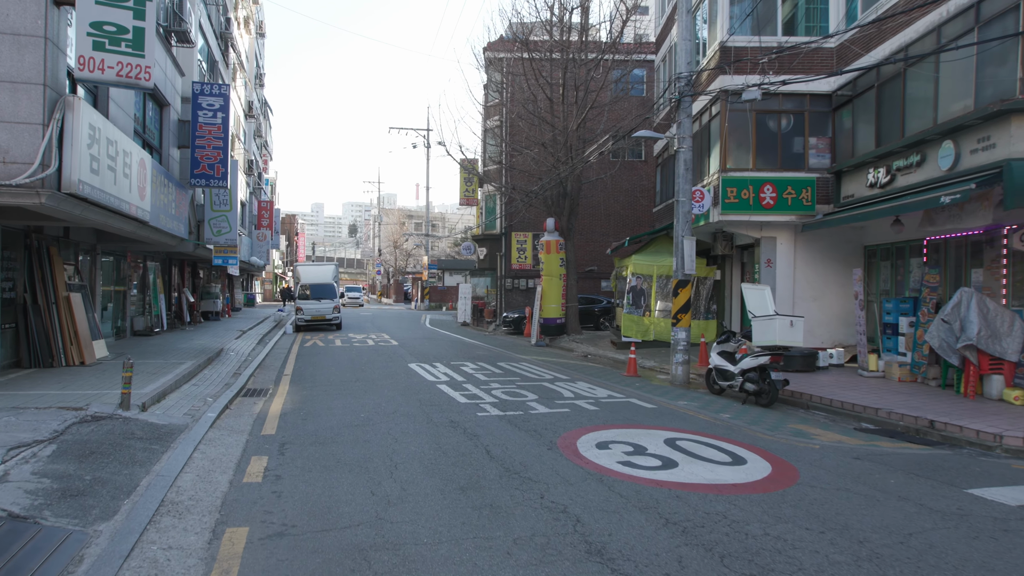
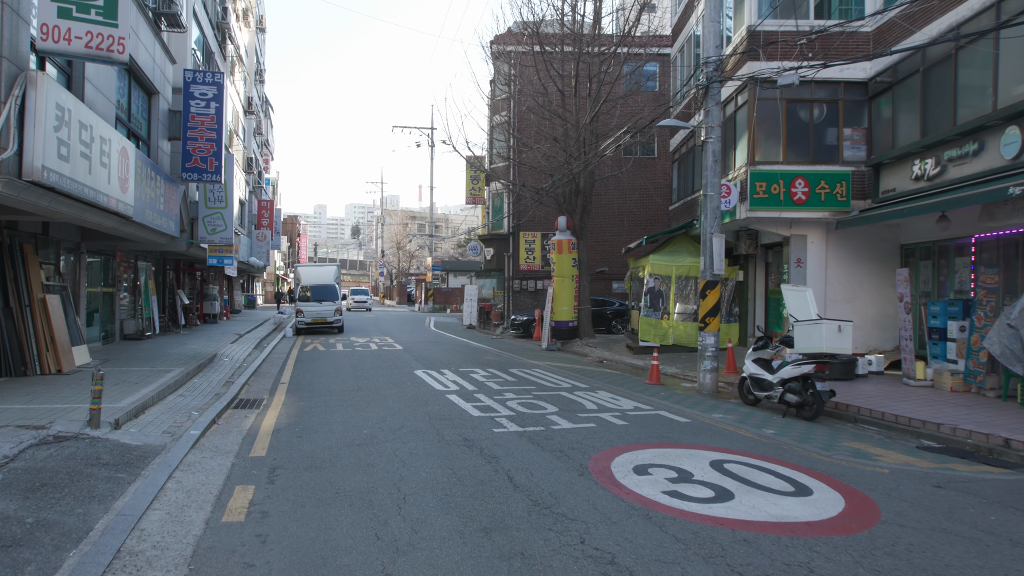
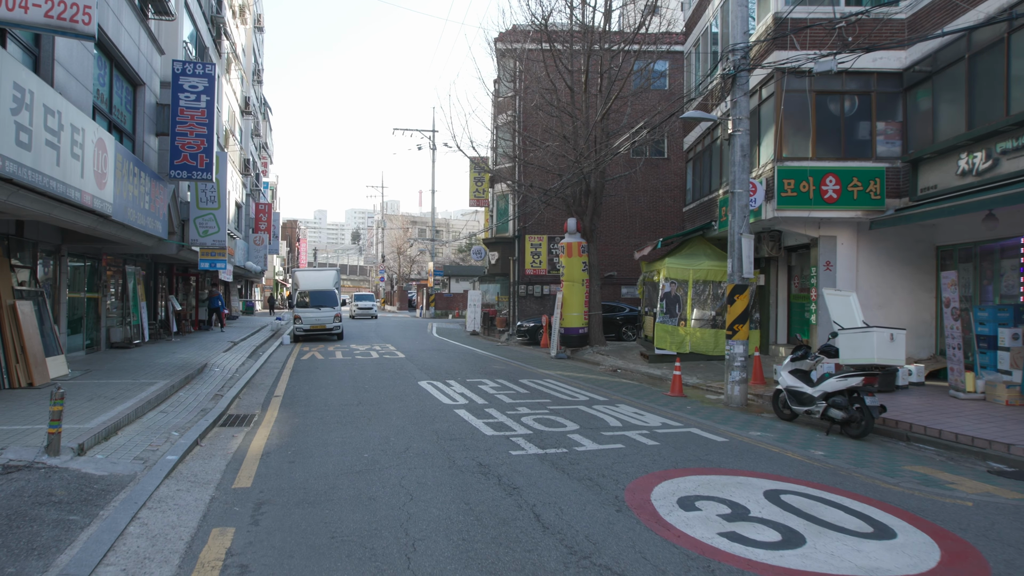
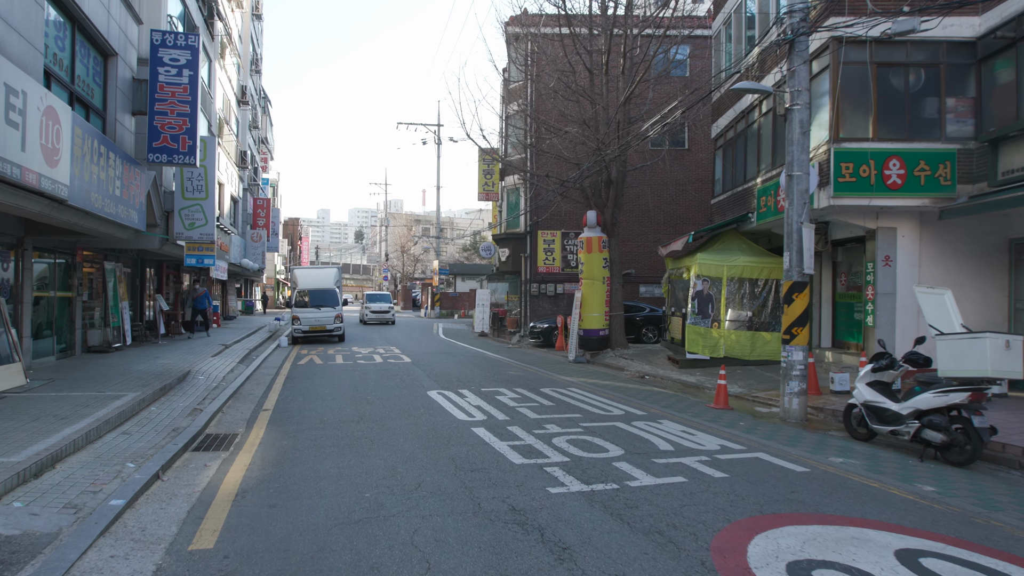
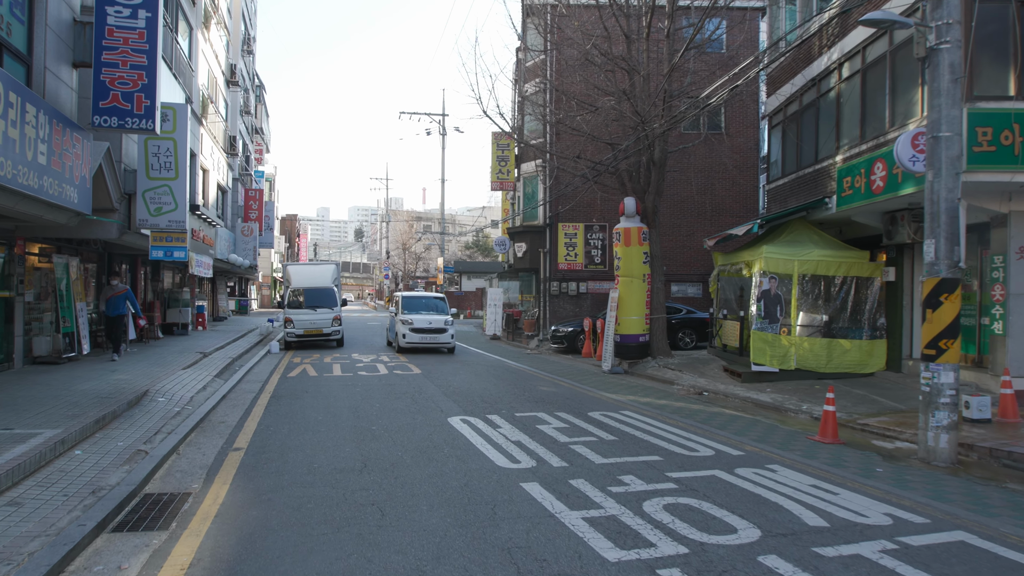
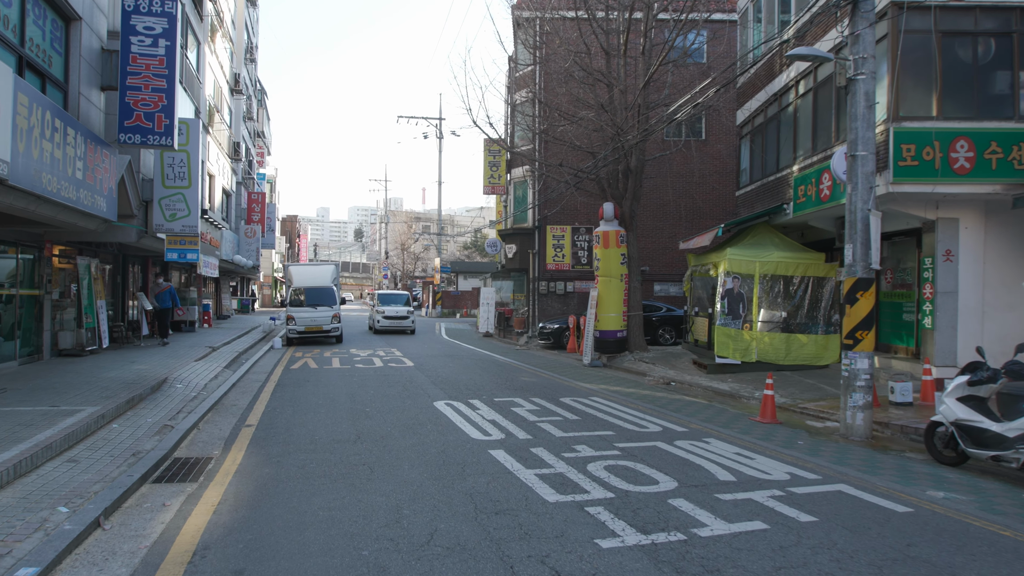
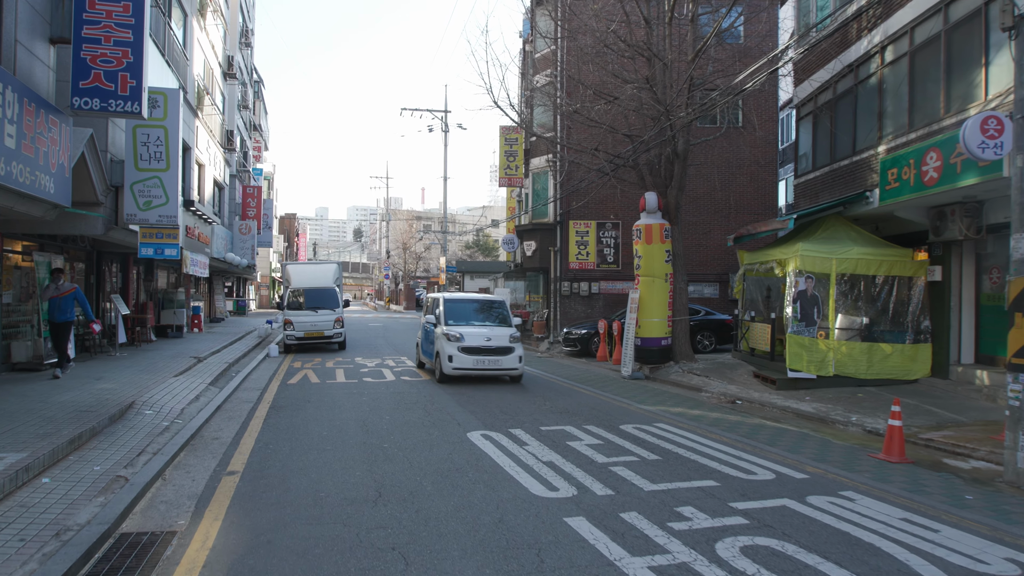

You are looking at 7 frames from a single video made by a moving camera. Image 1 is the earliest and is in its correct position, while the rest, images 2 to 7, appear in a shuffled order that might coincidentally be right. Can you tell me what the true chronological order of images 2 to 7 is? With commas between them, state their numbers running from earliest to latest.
2, 3, 4, 6, 5, 7
